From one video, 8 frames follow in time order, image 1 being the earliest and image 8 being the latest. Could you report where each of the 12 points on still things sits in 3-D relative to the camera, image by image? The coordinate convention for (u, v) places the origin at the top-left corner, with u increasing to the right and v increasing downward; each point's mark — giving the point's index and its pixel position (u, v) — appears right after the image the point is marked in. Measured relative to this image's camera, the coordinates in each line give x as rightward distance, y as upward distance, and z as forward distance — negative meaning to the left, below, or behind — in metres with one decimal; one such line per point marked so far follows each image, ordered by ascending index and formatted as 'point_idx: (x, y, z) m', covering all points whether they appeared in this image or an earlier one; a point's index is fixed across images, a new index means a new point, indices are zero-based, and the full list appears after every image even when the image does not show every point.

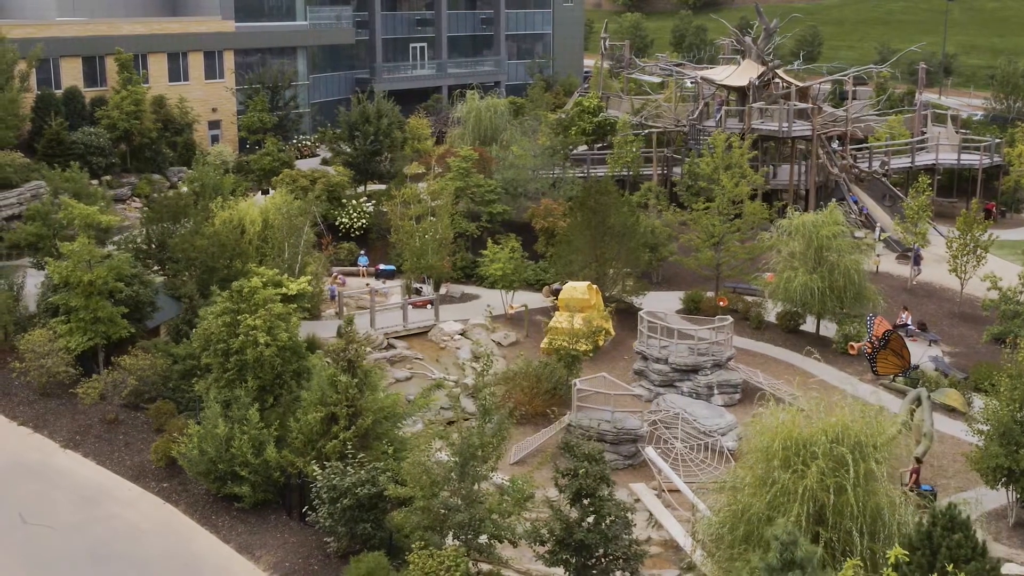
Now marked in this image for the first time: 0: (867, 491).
0: (+3.9, -2.2, +13.8) m
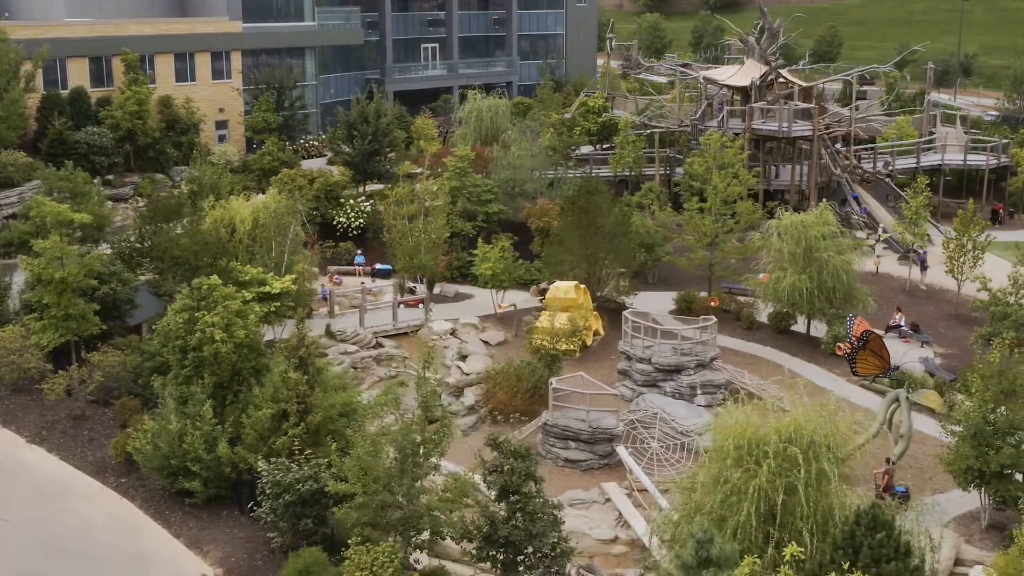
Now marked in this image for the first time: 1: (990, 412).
0: (+3.3, -2.2, +13.7) m
1: (+6.7, -1.7, +17.5) m
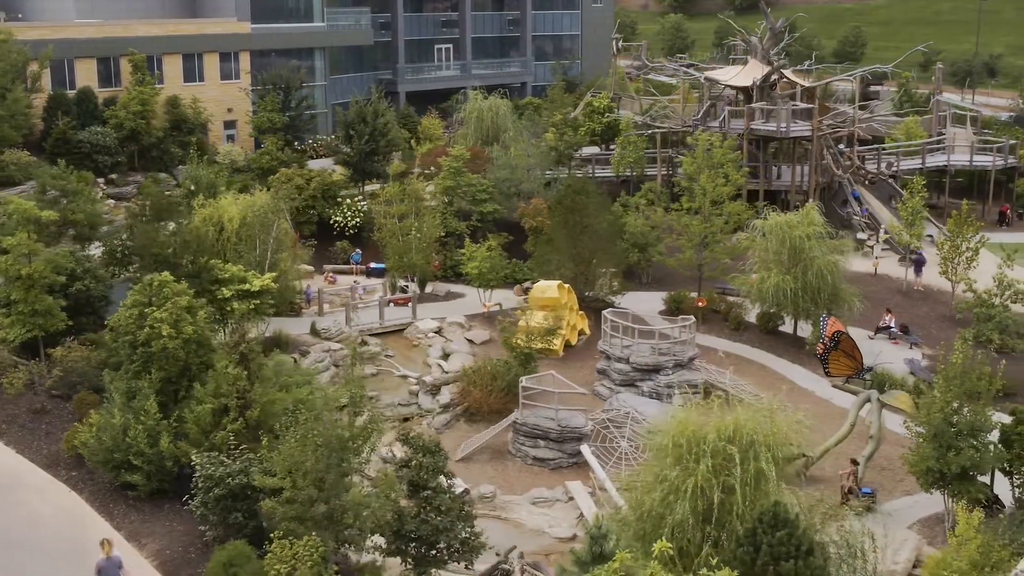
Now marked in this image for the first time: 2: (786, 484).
0: (+2.6, -2.2, +13.7) m
1: (+6.1, -1.7, +17.3) m
2: (+3.0, -2.2, +13.9) m
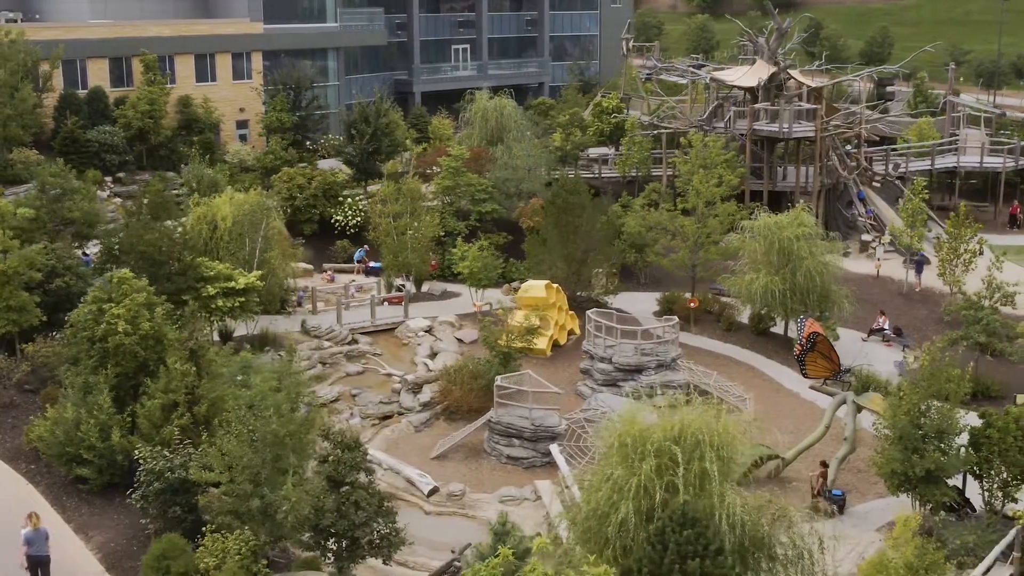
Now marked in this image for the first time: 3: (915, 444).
0: (+2.0, -2.2, +13.7) m
1: (+5.6, -1.8, +17.2) m
2: (+2.4, -2.2, +13.9) m
3: (+5.5, -2.1, +17.1) m
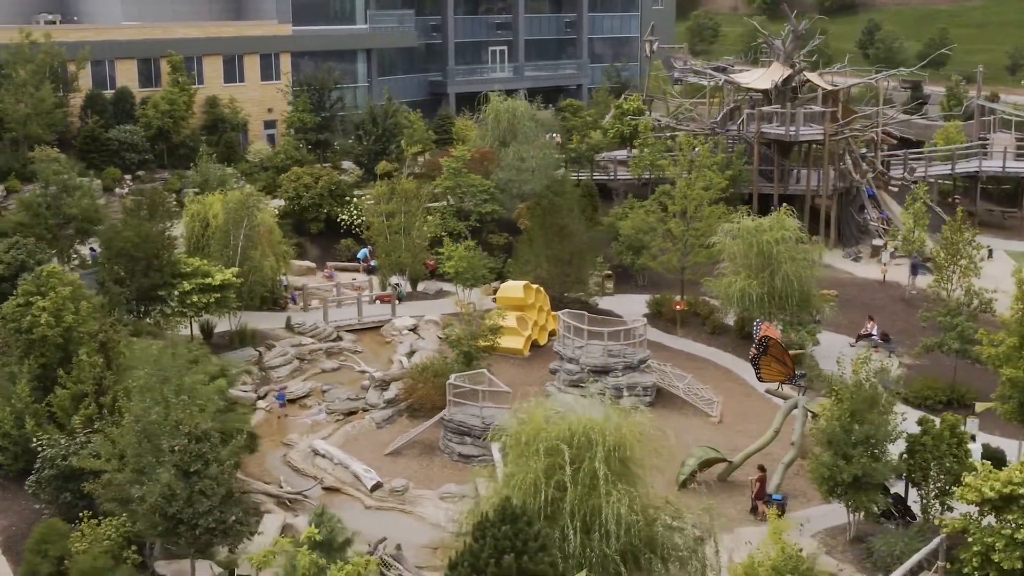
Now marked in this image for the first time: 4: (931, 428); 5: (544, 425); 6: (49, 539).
0: (+0.8, -2.2, +13.8) m
1: (+4.6, -1.8, +17.1) m
2: (+1.2, -2.2, +14.0) m
3: (+4.5, -2.2, +17.0) m
4: (+5.7, -1.9, +17.2) m
5: (+0.3, -1.6, +14.4) m
6: (-4.6, -2.5, +12.4) m
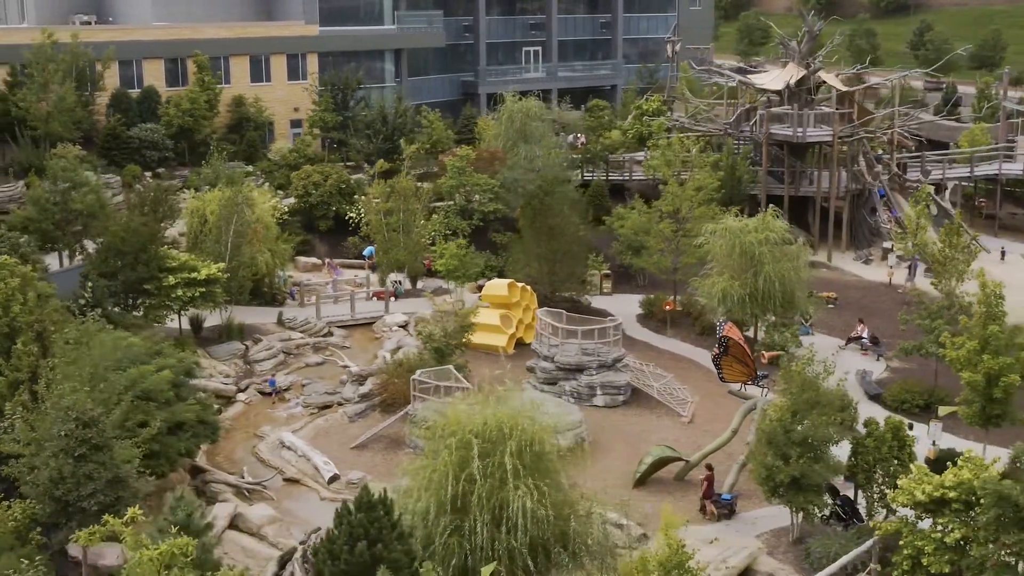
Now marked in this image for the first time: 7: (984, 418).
0: (-0.2, -2.2, +14.0) m
1: (+3.8, -1.8, +17.1) m
2: (+0.3, -2.2, +14.2) m
3: (+3.7, -2.2, +17.0) m
4: (+4.9, -1.9, +17.1) m
5: (-0.6, -1.5, +14.6) m
6: (-5.7, -2.4, +12.9) m
7: (+7.3, -2.0, +19.3) m
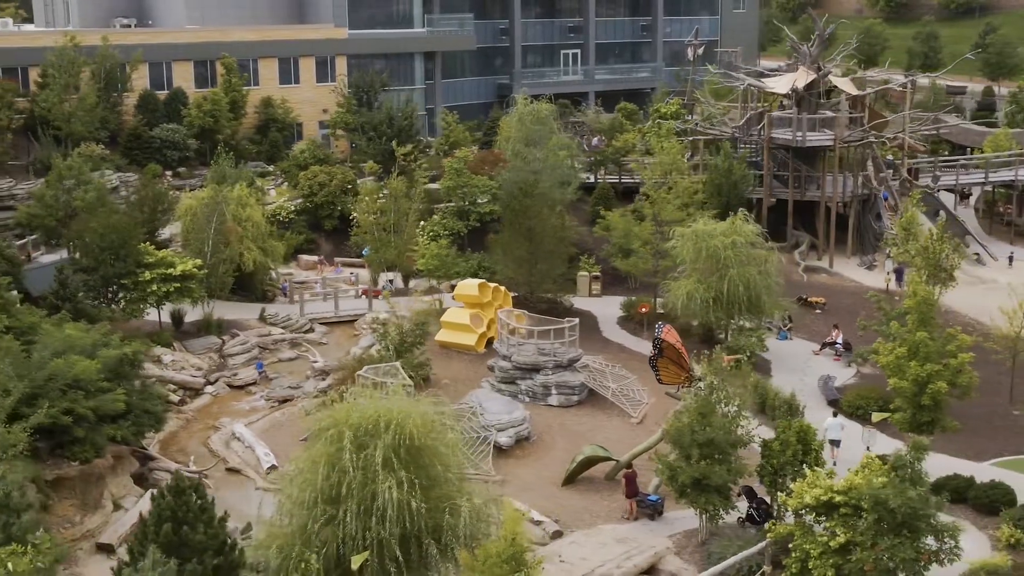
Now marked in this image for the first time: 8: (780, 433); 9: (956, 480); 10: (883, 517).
0: (-1.6, -2.2, +14.4) m
1: (+2.6, -1.9, +17.3) m
2: (-1.2, -2.1, +14.6) m
3: (+2.4, -2.2, +17.1) m
4: (+3.7, -2.0, +17.2) m
5: (-2.0, -1.5, +15.1) m
6: (-7.2, -2.3, +13.7) m
7: (+6.2, -2.1, +19.2) m
8: (+3.7, -2.0, +17.4) m
9: (+6.9, -3.0, +19.4) m
10: (+4.4, -2.7, +14.8) m
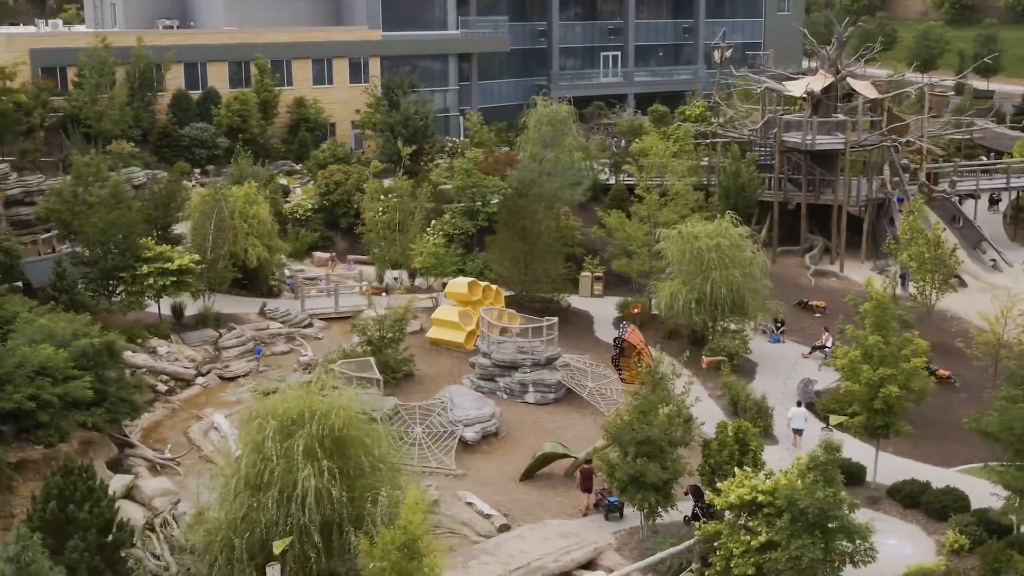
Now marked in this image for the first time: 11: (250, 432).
0: (-2.6, -2.1, +14.9) m
1: (+1.8, -1.9, +17.5) m
2: (-2.2, -2.1, +15.1) m
3: (+1.6, -2.2, +17.4) m
4: (+2.9, -2.0, +17.4) m
5: (-3.0, -1.4, +15.6) m
6: (-8.2, -2.1, +14.6) m
7: (+5.5, -2.2, +19.3) m
8: (+2.9, -2.0, +17.6) m
9: (+6.2, -3.0, +19.4) m
10: (+3.4, -2.7, +15.0) m
11: (-3.1, -1.7, +15.3) m
